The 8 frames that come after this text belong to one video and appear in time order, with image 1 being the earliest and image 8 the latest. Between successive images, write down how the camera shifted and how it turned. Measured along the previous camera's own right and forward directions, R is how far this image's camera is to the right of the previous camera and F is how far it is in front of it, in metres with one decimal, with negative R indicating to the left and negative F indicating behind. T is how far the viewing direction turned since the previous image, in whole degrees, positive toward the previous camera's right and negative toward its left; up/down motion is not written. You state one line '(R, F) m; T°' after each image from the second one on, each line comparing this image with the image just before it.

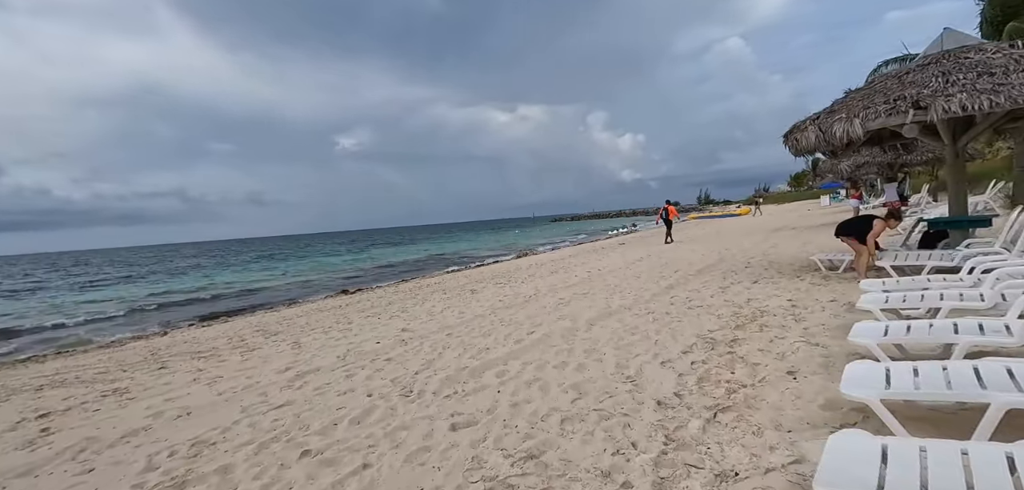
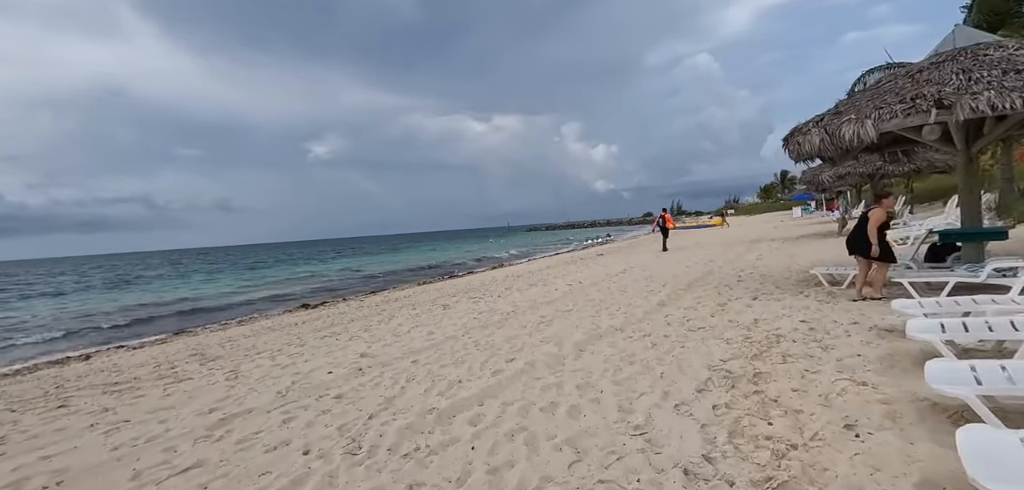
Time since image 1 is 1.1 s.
(0.0, +0.8) m; +3°
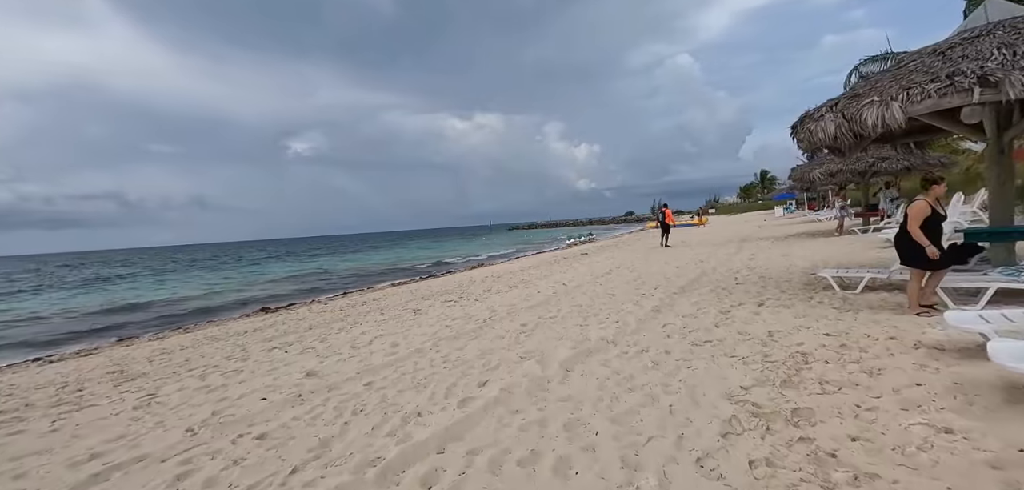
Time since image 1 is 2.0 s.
(+0.1, +0.8) m; +3°
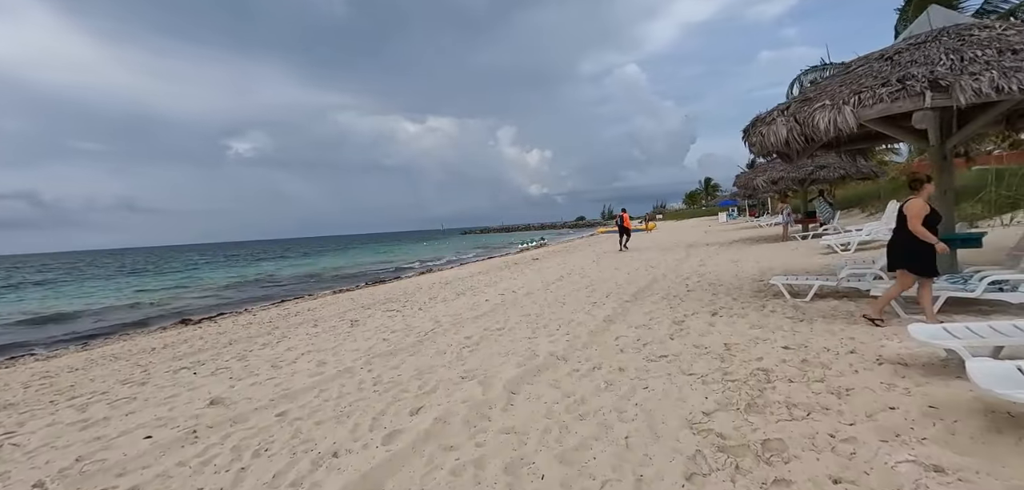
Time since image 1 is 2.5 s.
(+0.1, +0.5) m; +6°
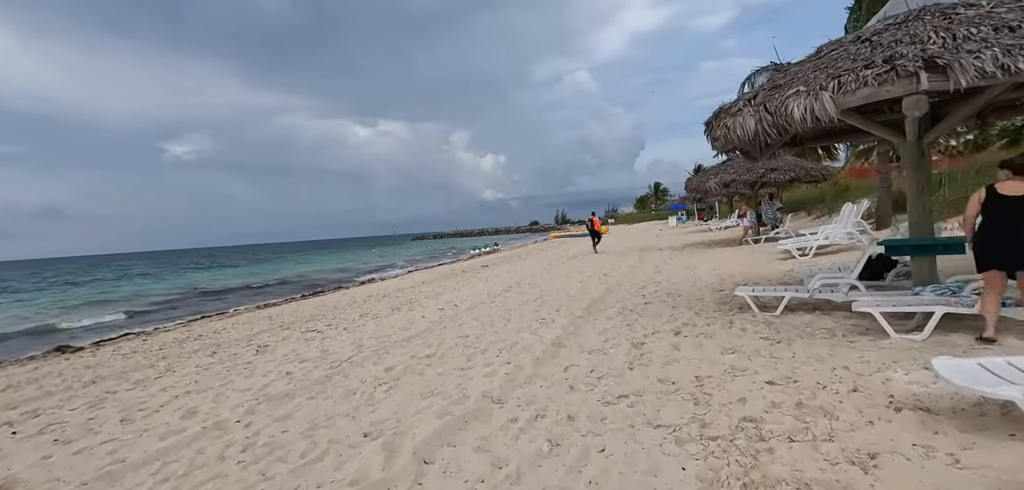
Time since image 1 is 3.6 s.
(+0.3, +0.9) m; +6°
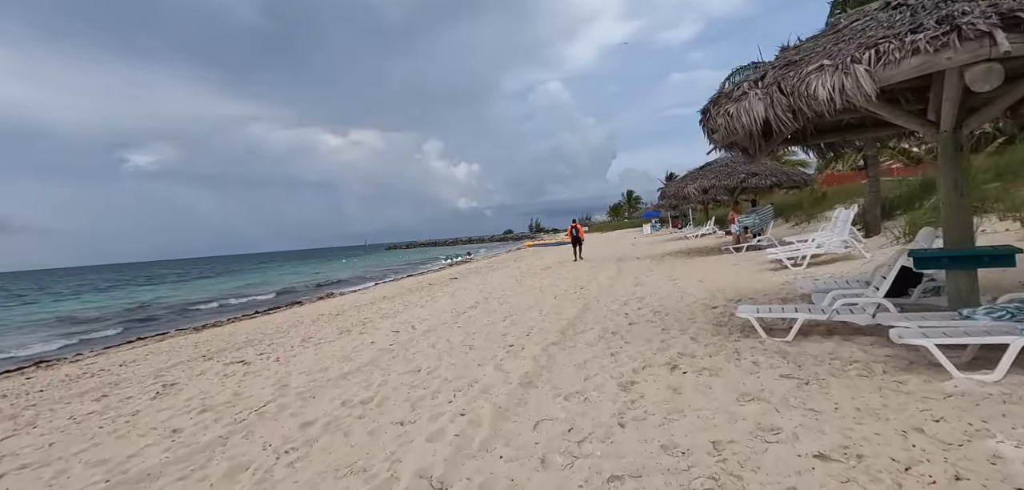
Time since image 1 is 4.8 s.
(+0.2, +1.0) m; +3°
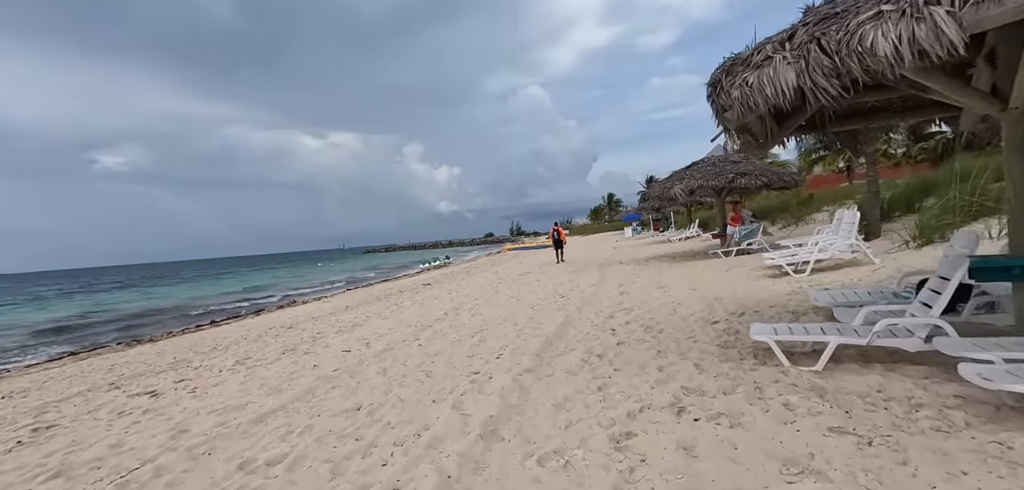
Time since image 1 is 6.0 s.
(+0.2, +0.9) m; +3°
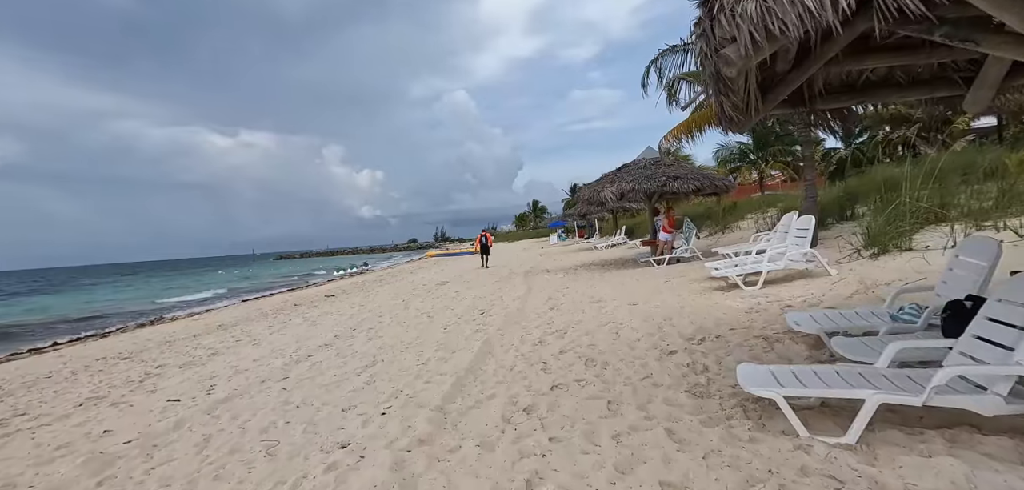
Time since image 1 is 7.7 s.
(+0.2, +1.4) m; +10°
